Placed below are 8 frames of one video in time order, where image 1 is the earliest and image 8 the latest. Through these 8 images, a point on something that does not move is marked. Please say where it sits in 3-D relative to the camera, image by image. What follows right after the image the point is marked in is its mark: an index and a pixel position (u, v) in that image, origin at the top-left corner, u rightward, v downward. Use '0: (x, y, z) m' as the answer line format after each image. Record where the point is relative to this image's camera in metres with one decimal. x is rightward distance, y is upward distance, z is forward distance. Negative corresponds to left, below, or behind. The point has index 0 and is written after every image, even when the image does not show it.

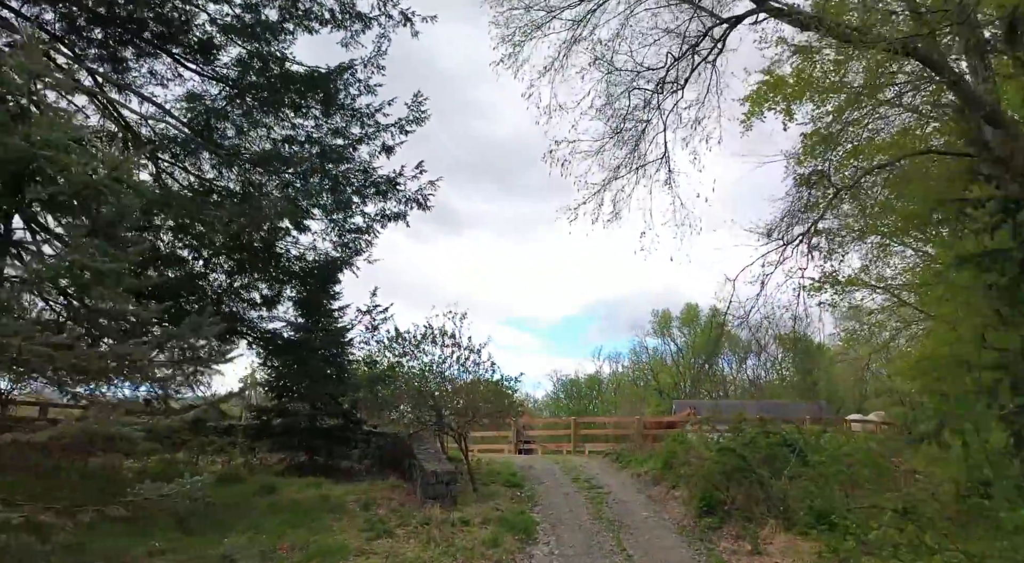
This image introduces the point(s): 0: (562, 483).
0: (+1.0, -4.0, +12.4) m
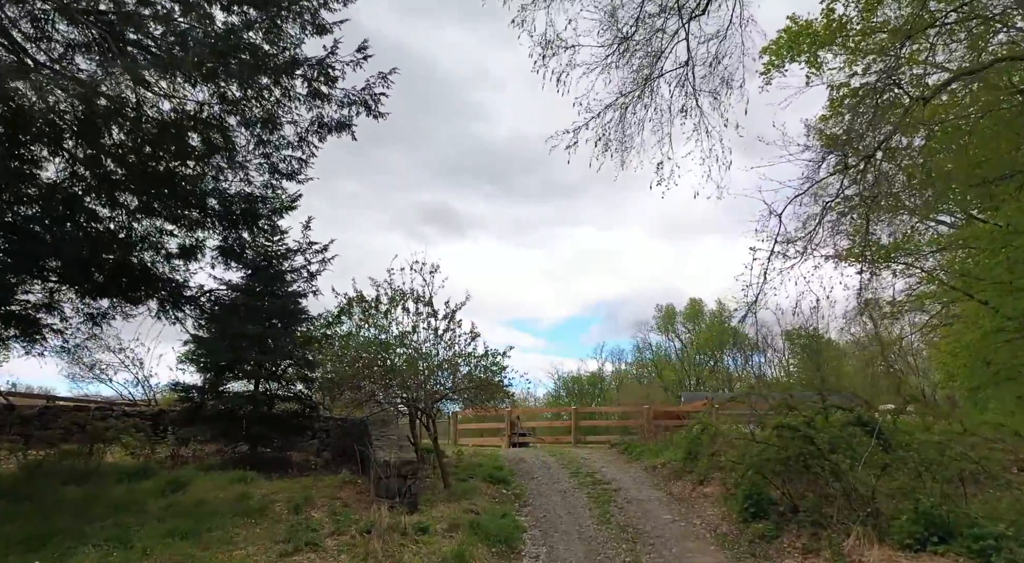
0: (+0.8, -3.1, +10.1) m
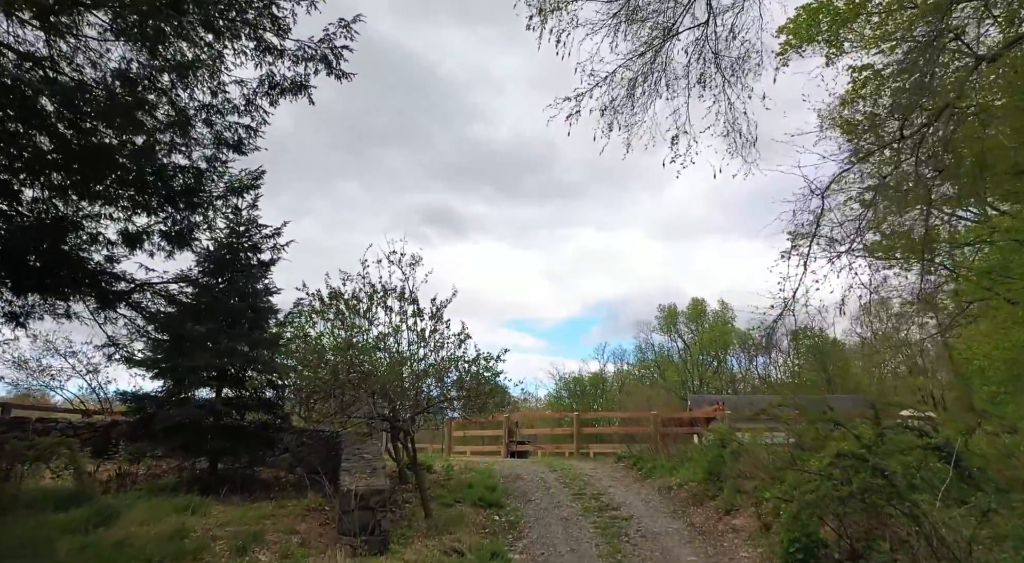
0: (+0.7, -3.1, +8.8) m
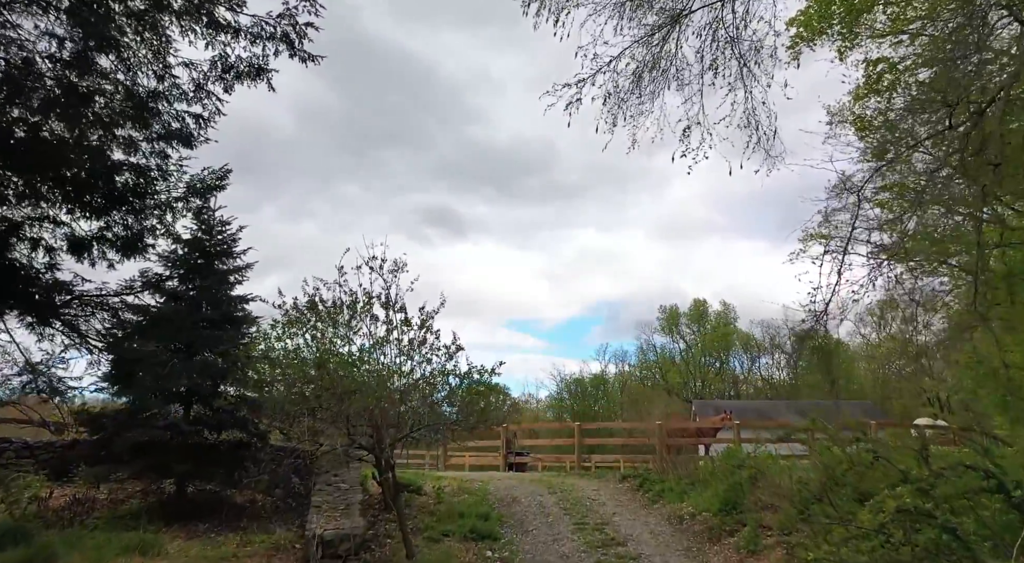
0: (+0.6, -3.2, +8.0) m
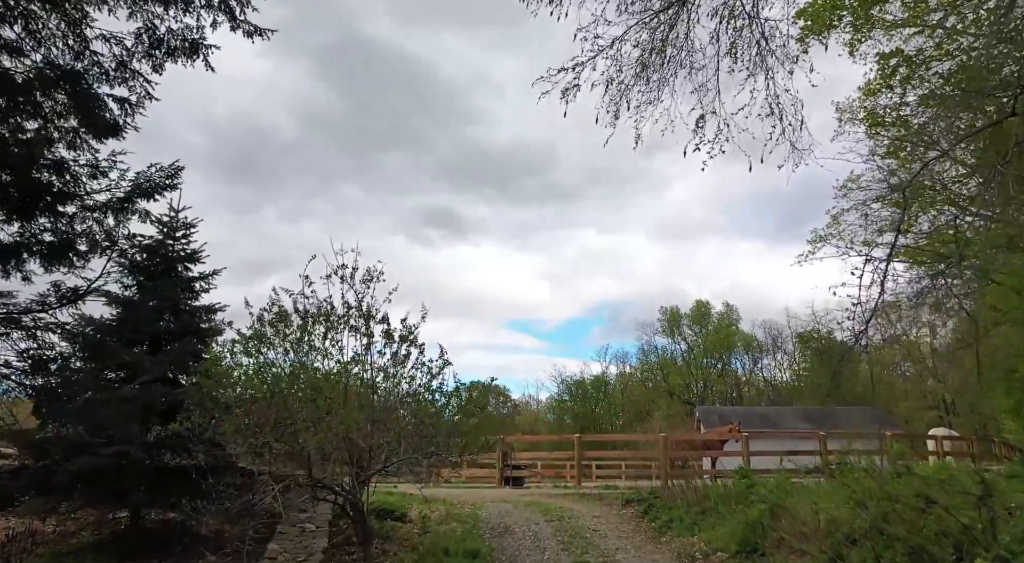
0: (+0.5, -3.3, +7.1) m
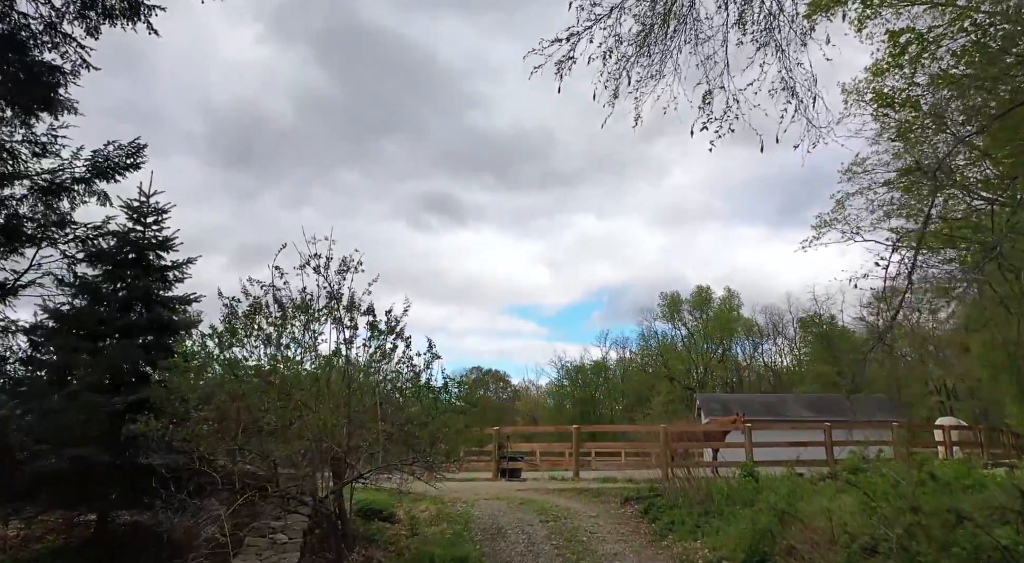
0: (+0.4, -3.2, +6.6) m
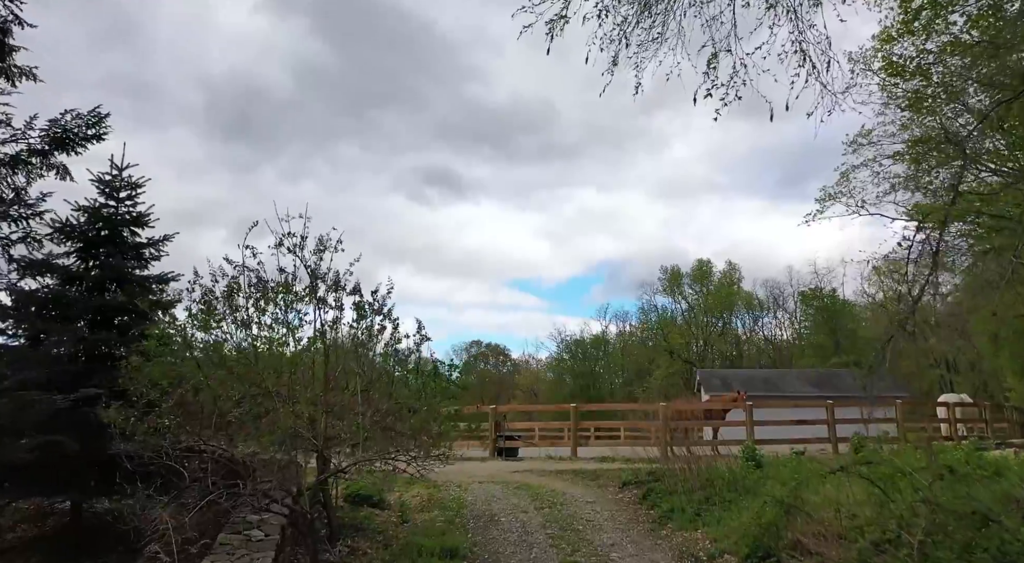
0: (+0.3, -2.9, +6.3) m
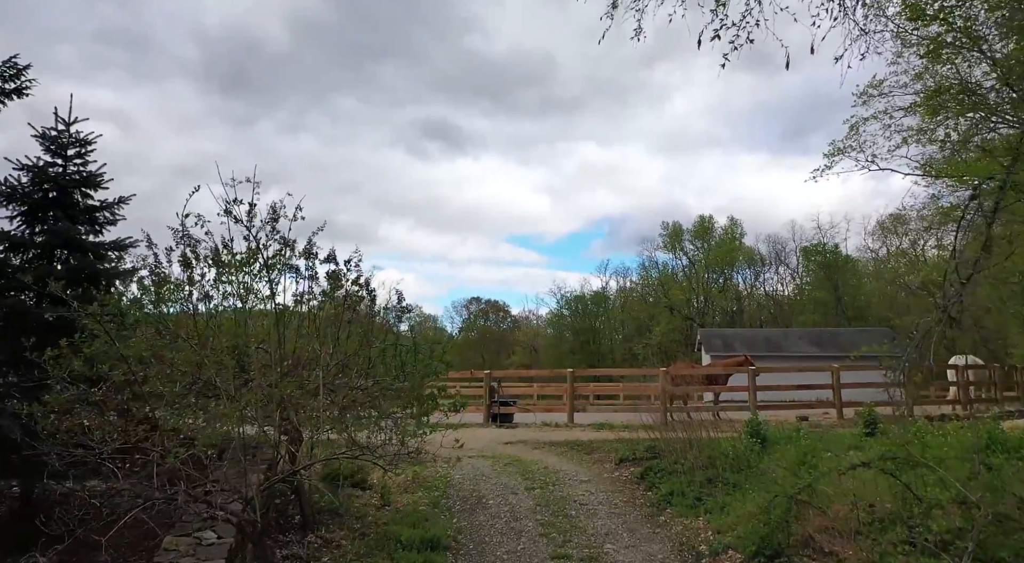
0: (+0.2, -2.7, +5.8) m
